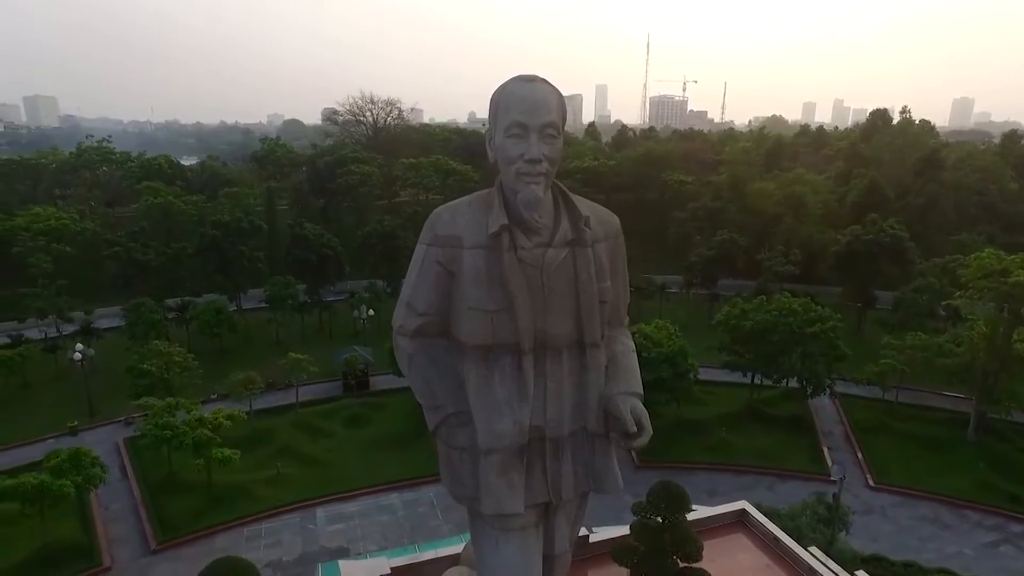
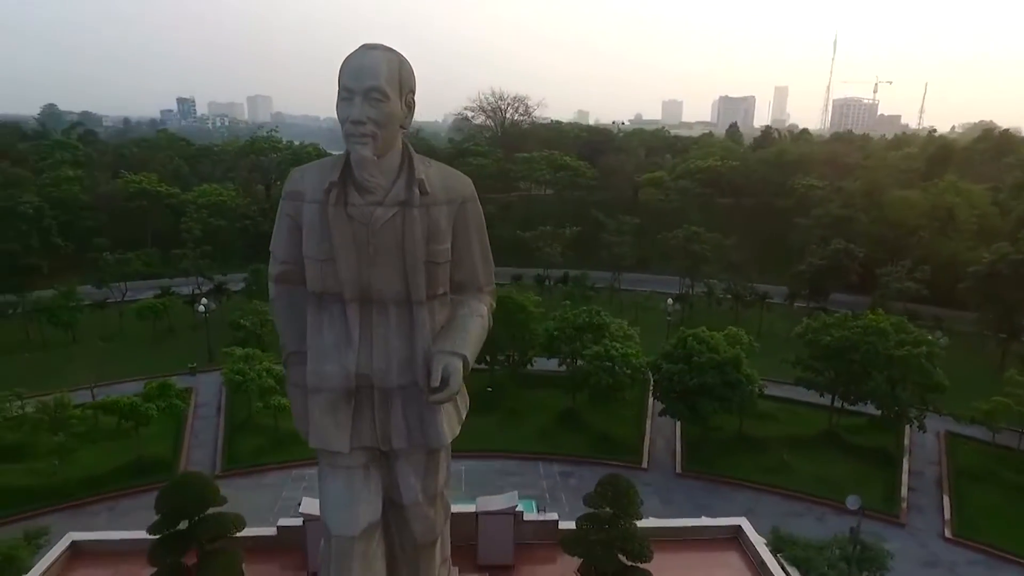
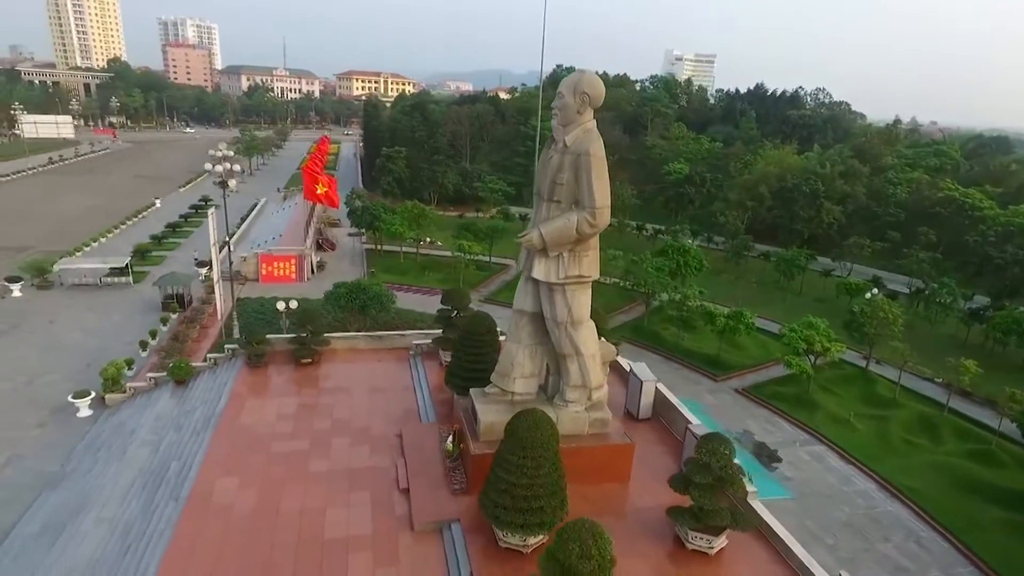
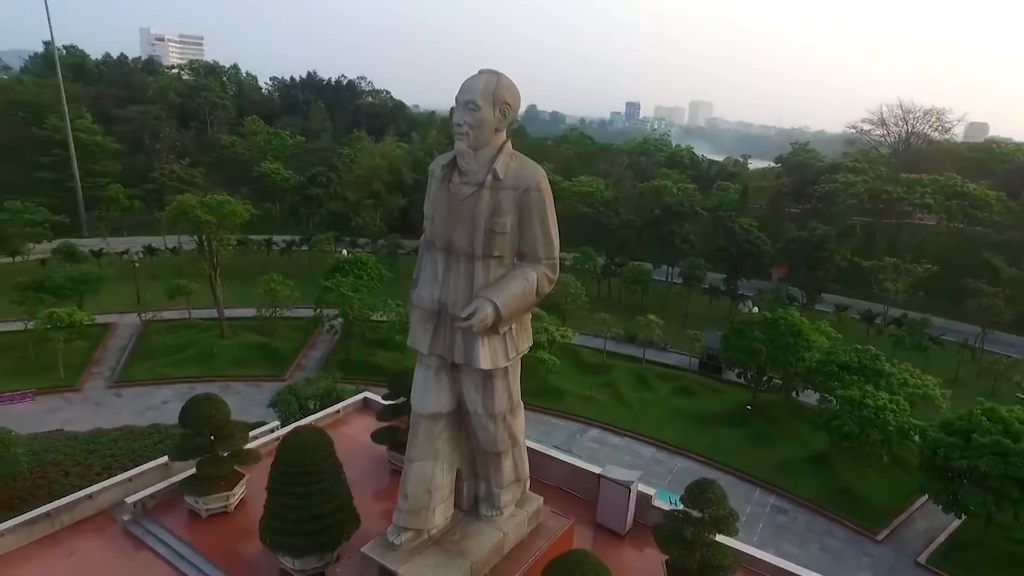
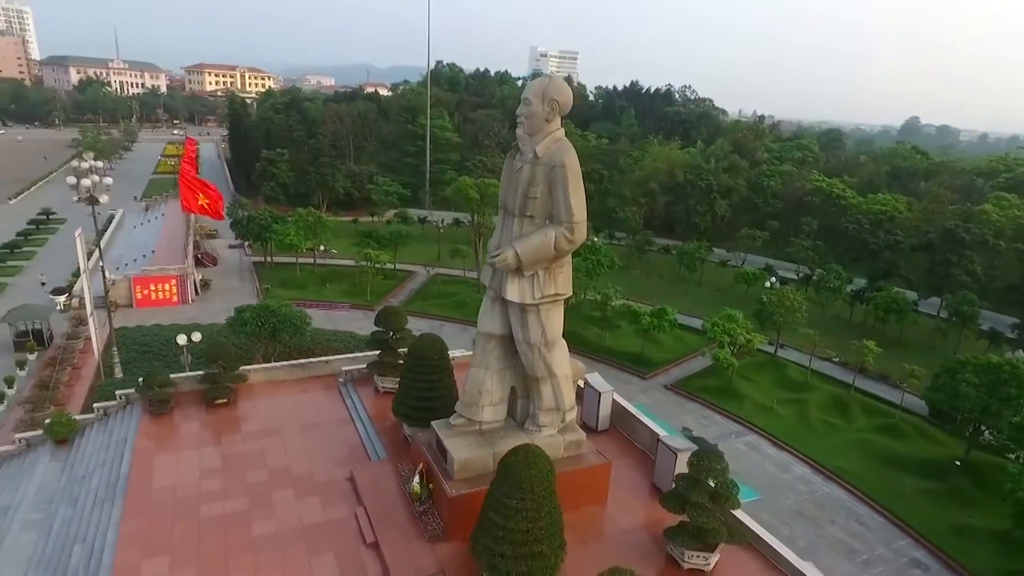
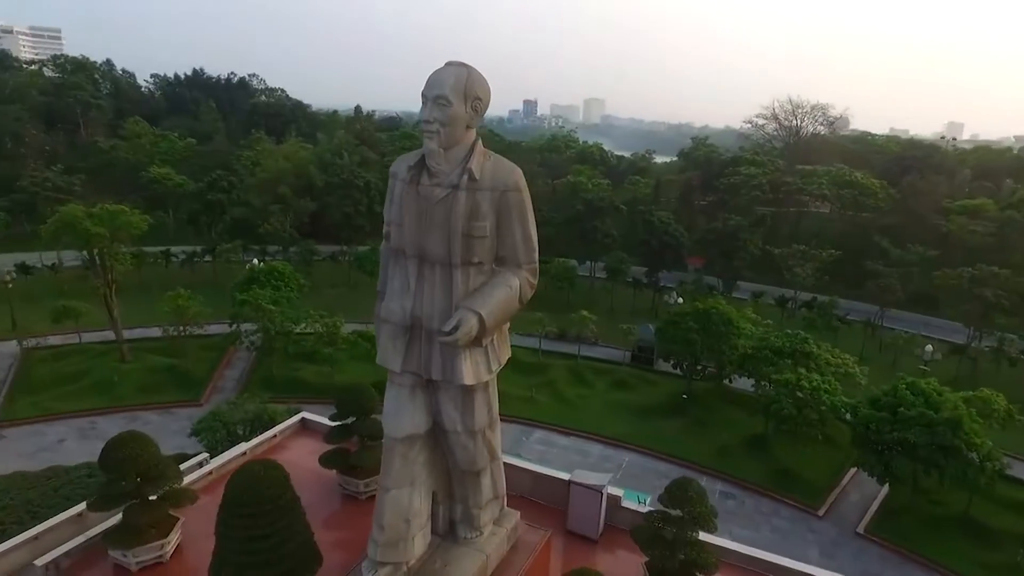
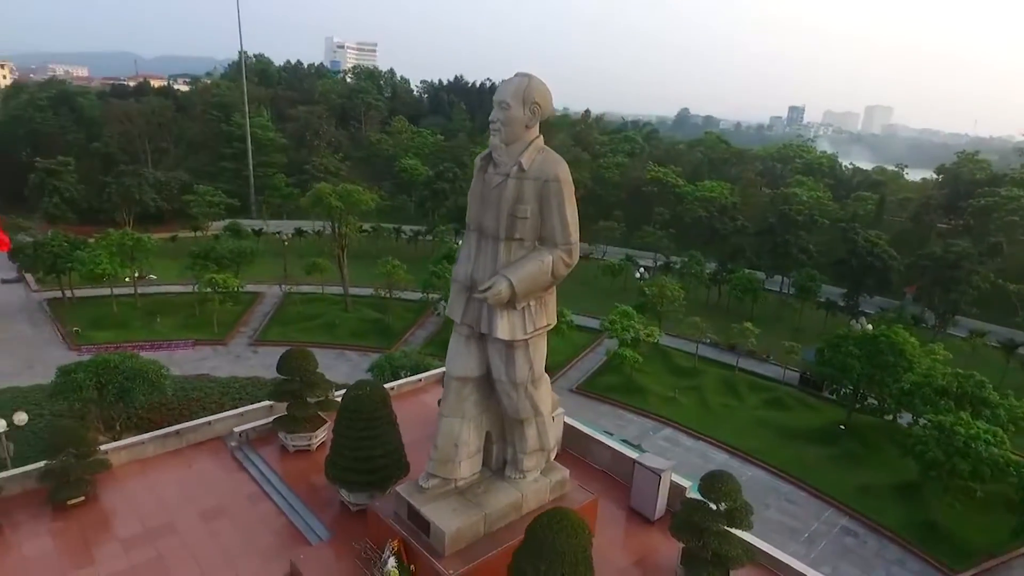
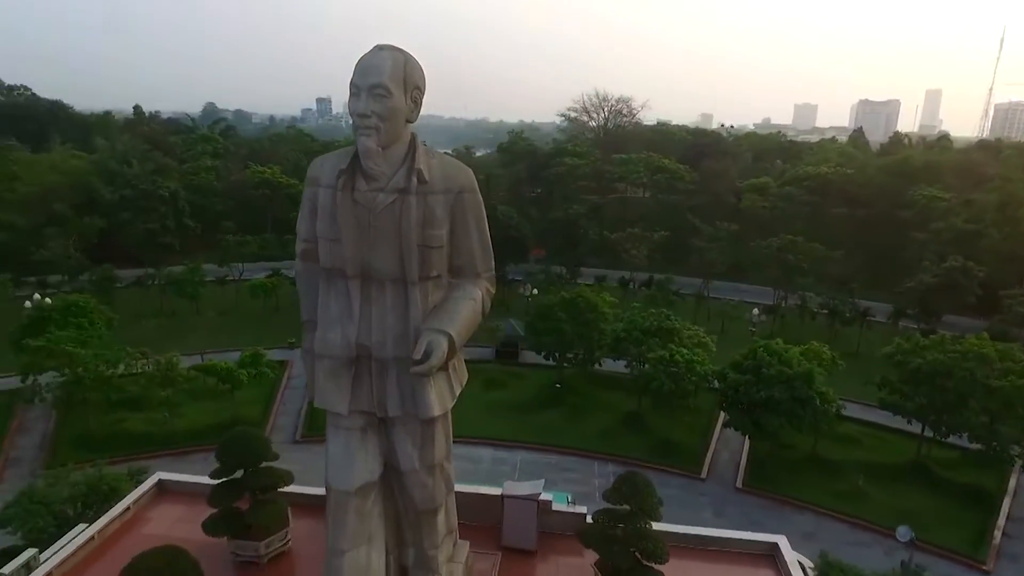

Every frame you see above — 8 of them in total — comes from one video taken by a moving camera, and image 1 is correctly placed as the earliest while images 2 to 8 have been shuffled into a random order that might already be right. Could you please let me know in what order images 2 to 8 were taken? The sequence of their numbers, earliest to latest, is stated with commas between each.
2, 8, 6, 4, 7, 5, 3
